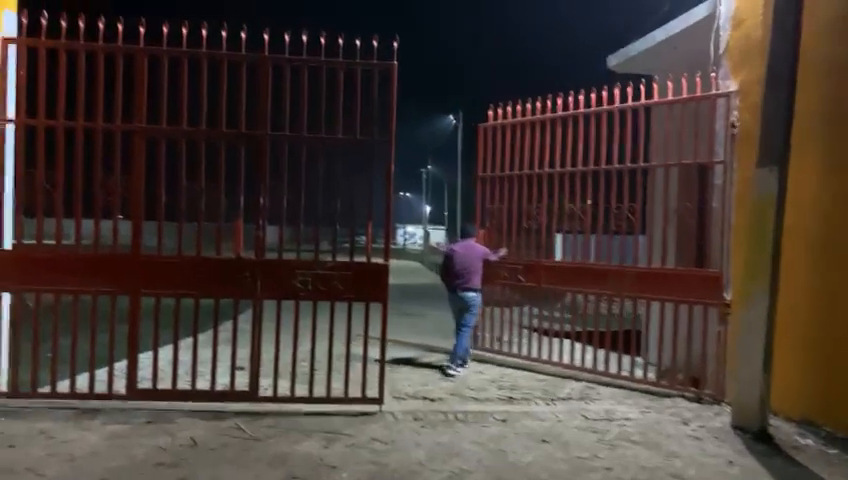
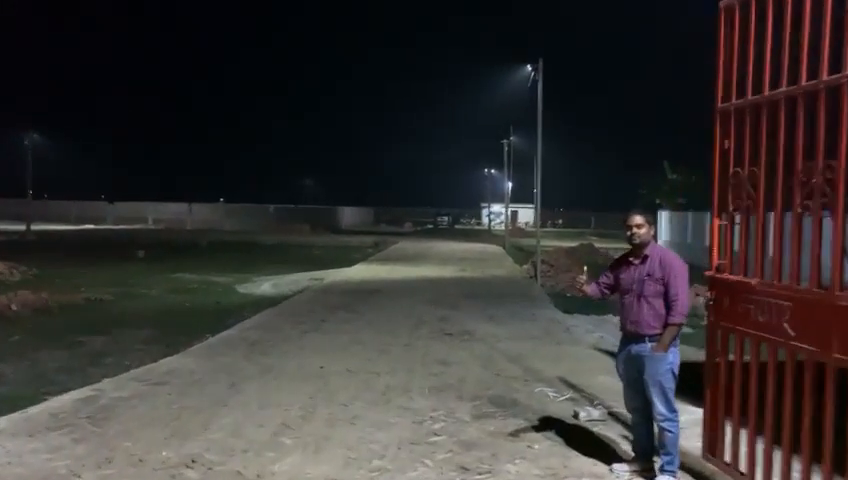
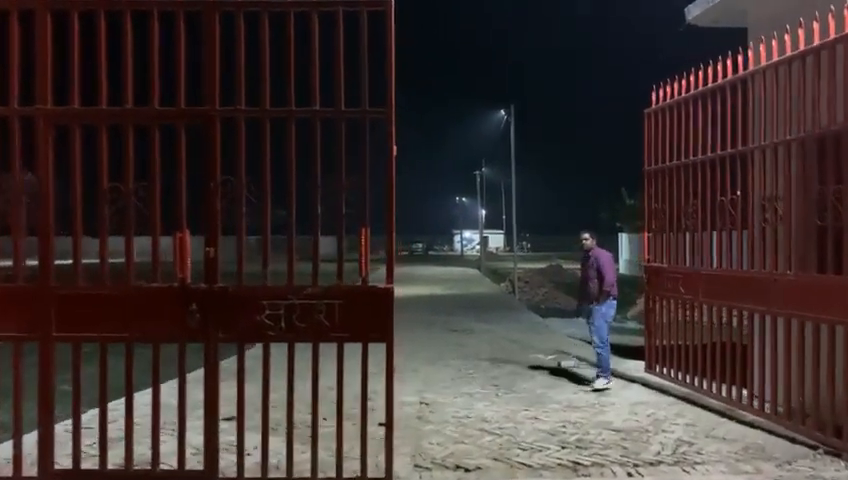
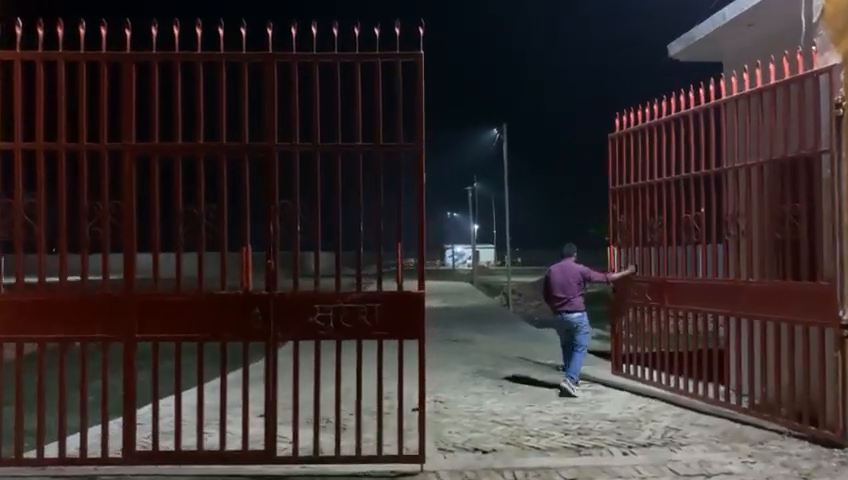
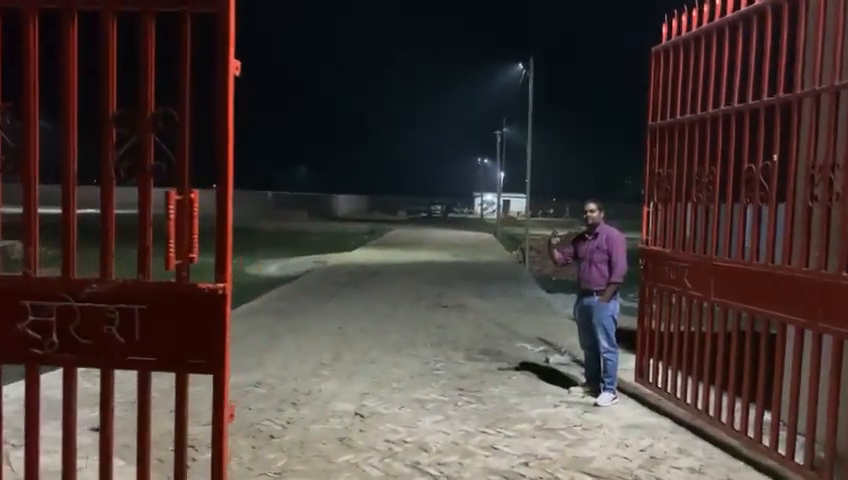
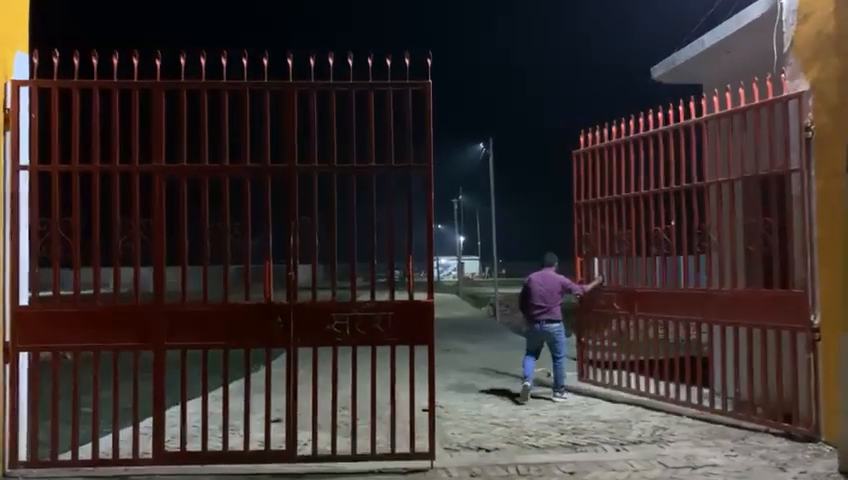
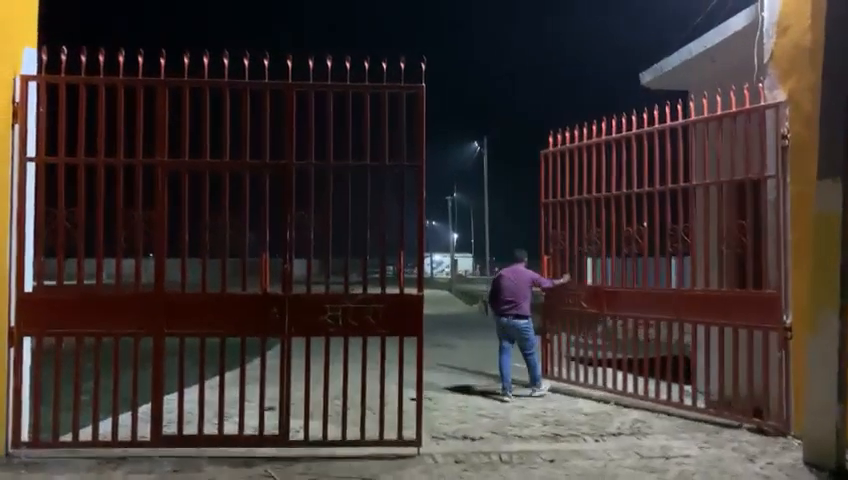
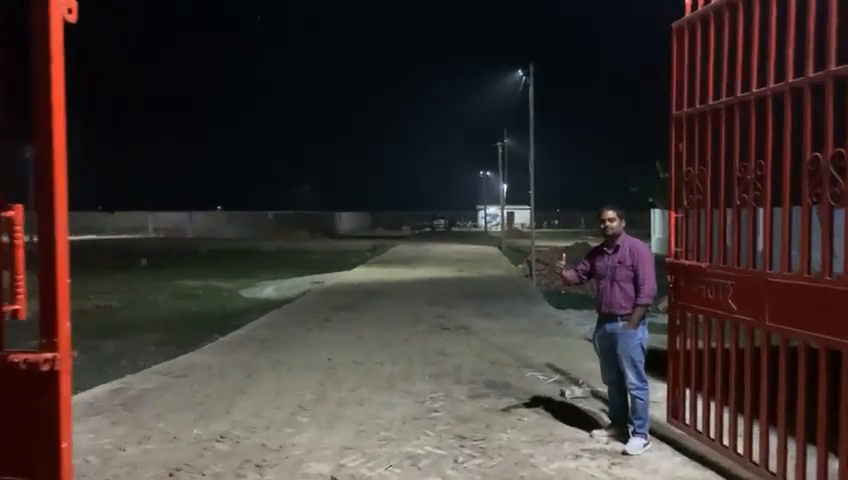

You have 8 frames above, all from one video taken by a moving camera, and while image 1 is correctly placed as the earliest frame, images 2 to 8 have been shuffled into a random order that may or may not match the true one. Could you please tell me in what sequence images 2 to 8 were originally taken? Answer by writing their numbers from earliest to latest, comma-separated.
7, 6, 4, 3, 5, 8, 2
